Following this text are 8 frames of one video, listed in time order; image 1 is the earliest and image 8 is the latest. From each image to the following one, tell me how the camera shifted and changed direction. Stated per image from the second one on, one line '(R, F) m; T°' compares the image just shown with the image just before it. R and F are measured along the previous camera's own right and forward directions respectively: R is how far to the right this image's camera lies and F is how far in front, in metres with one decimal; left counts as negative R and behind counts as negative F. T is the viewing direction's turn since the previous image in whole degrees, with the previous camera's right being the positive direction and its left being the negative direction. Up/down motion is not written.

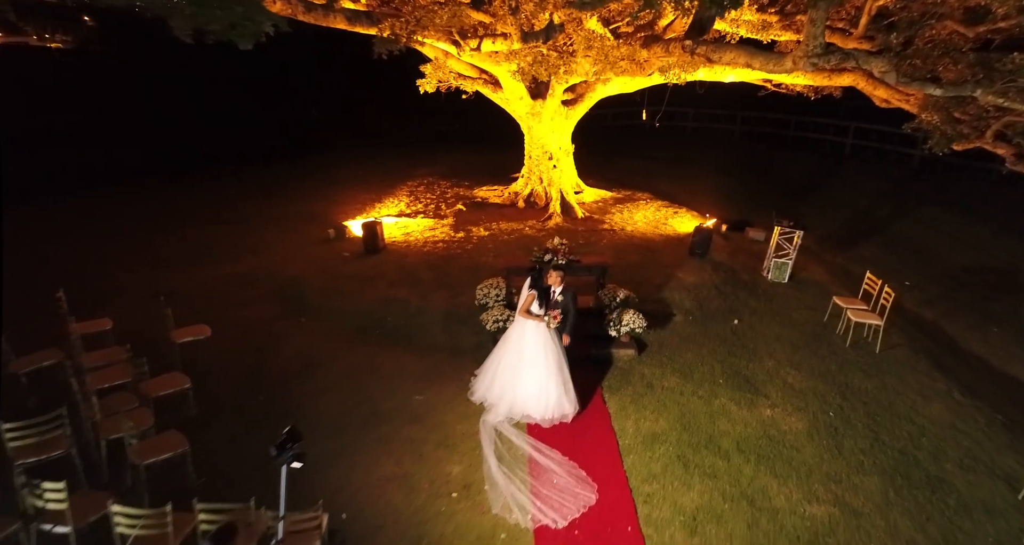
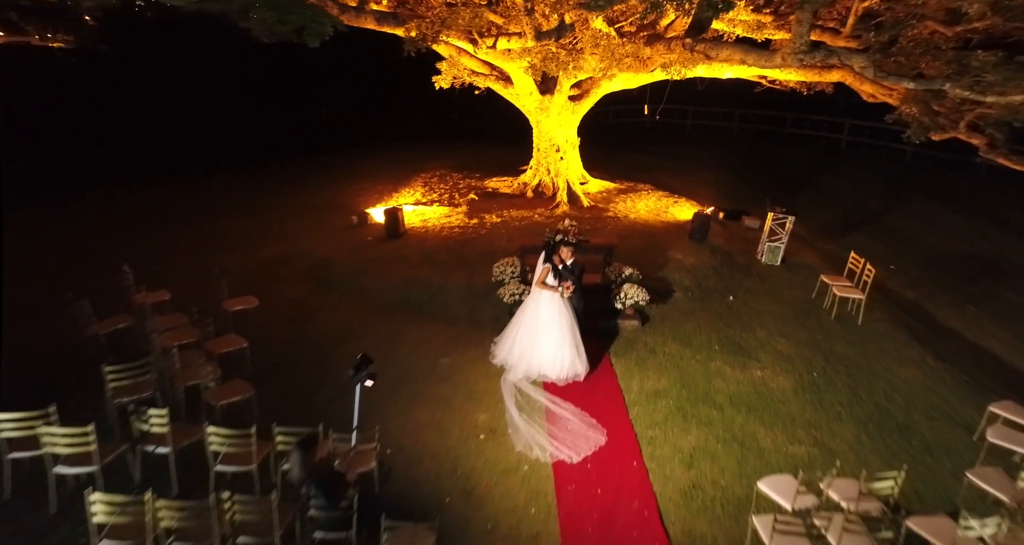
(-0.2, -0.7) m; 0°
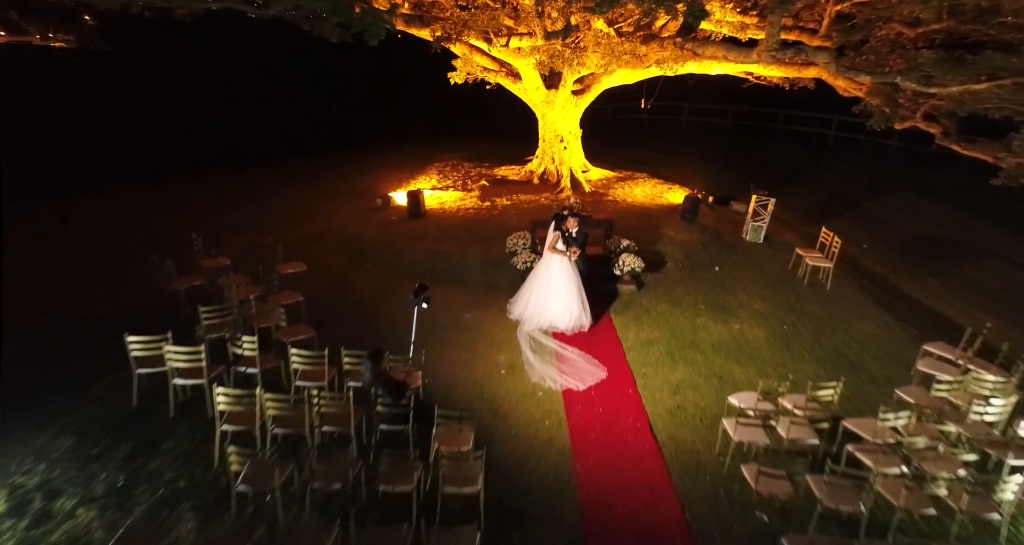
(-0.2, -1.1) m; 0°
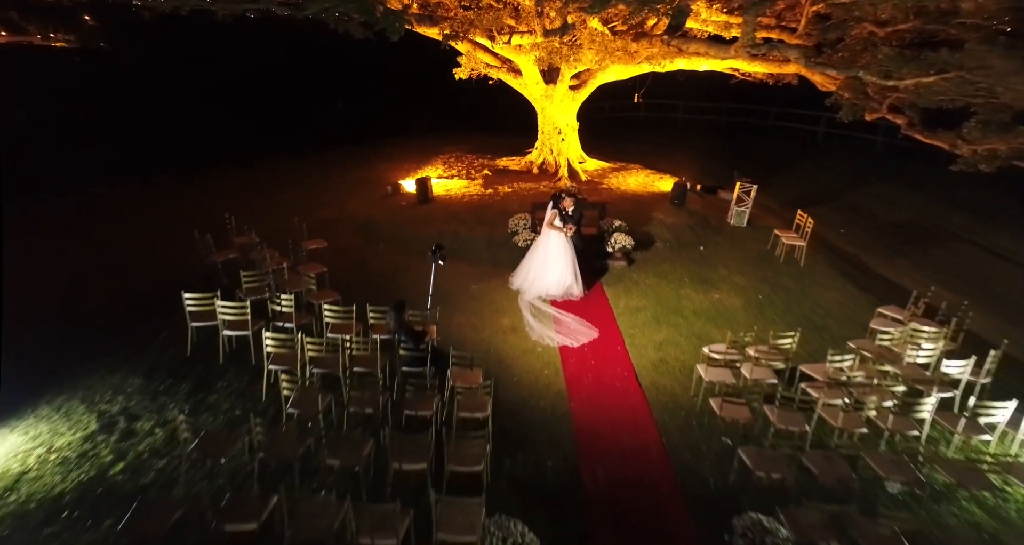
(-0.1, -0.8) m; 0°
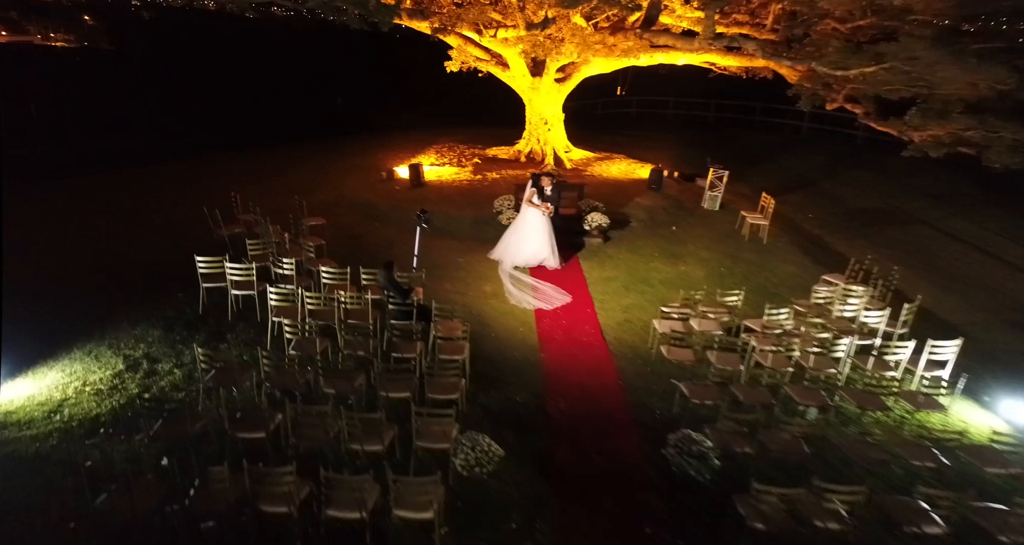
(+0.3, -0.8) m; 0°
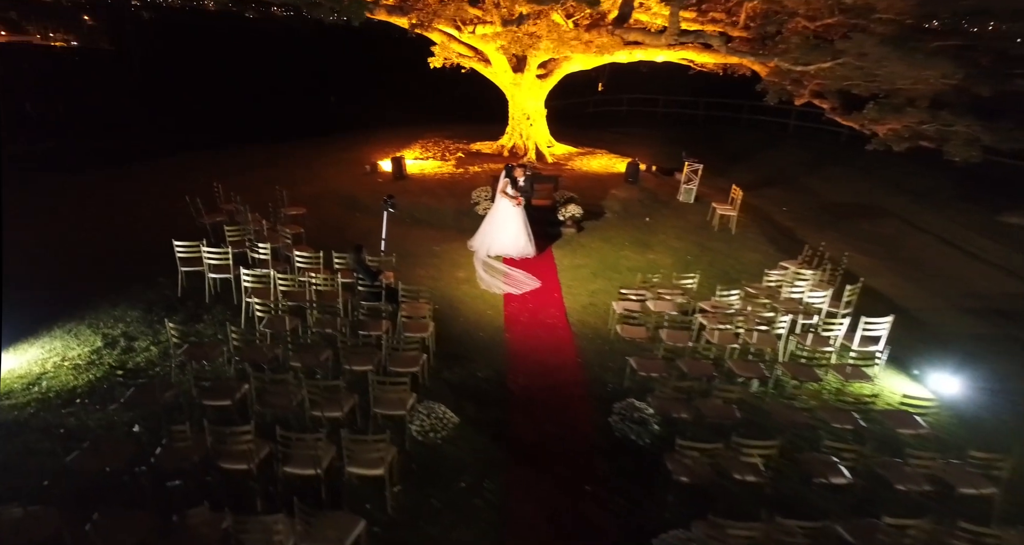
(+0.5, -0.3) m; 0°
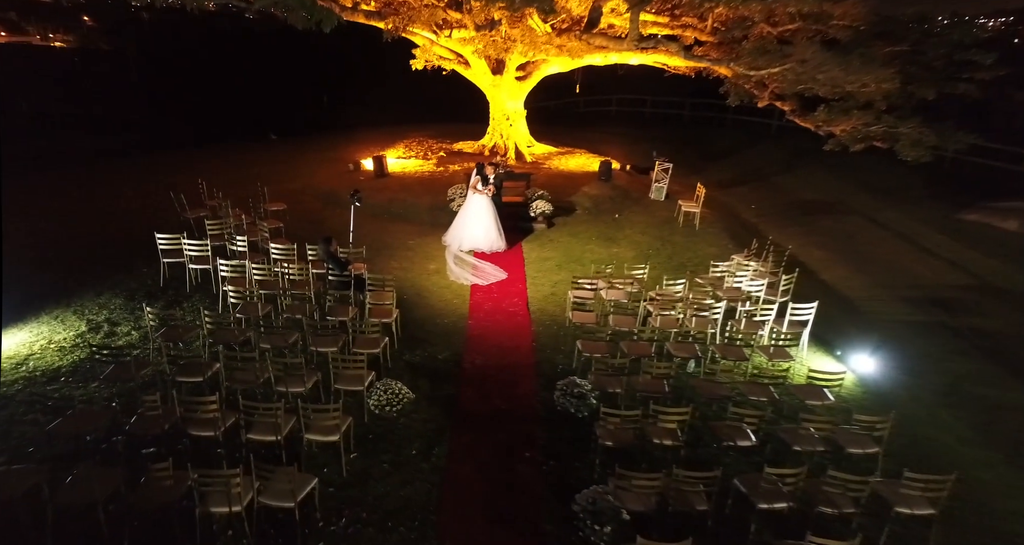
(+0.5, -0.5) m; 0°
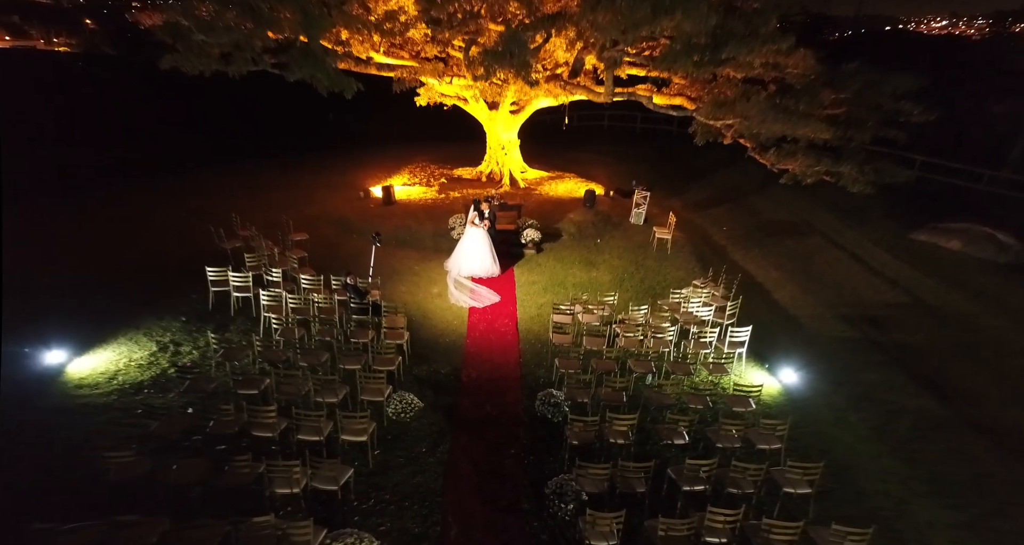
(+0.1, -1.4) m; 0°
